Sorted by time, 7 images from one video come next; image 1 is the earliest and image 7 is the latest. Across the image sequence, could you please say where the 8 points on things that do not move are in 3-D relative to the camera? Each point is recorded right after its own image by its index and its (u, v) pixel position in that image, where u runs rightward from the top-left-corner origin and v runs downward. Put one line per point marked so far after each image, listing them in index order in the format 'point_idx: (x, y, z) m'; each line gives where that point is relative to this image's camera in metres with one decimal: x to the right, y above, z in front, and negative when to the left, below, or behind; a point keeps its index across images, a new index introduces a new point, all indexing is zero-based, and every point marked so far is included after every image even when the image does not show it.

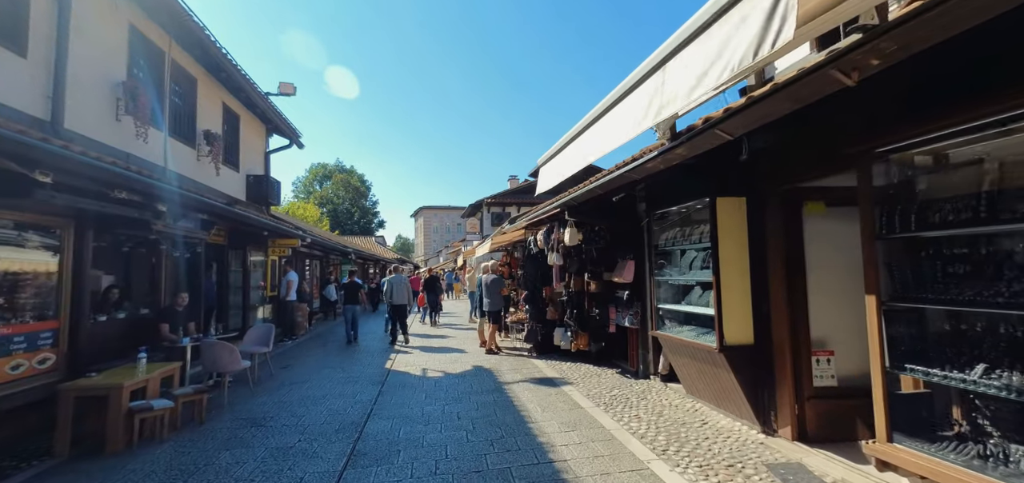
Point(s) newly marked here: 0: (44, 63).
0: (-4.9, +1.9, +4.6) m
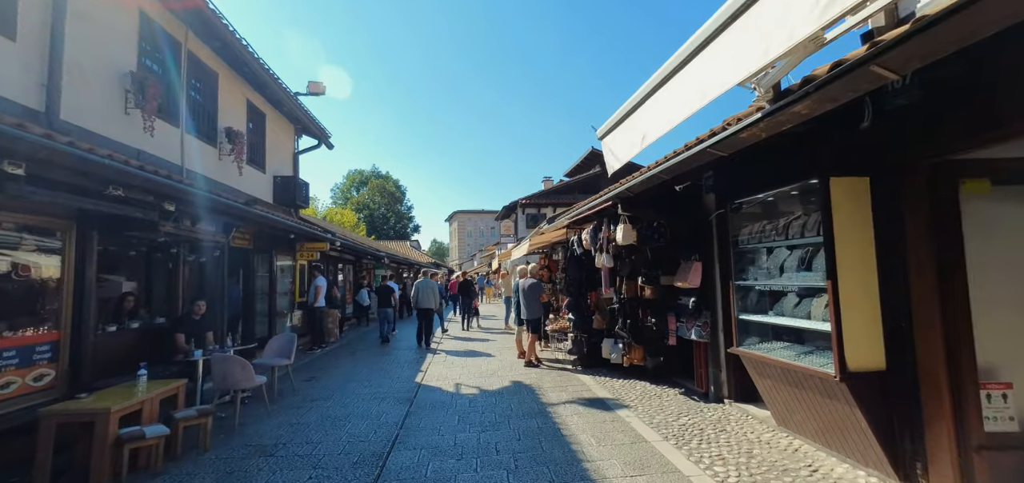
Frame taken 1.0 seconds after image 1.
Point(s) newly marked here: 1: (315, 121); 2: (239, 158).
0: (-4.5, +1.8, +4.2) m
1: (-4.9, +3.0, +11.0) m
2: (-4.7, +1.4, +7.7) m
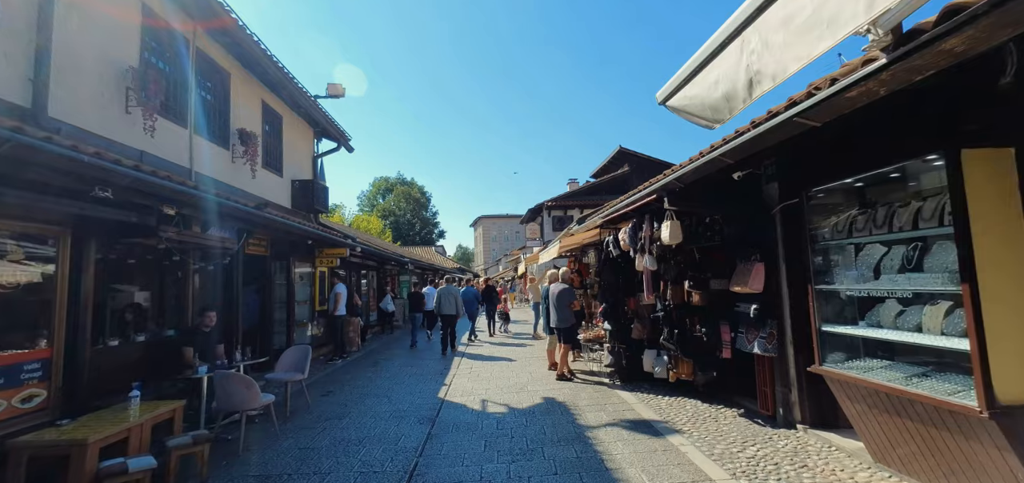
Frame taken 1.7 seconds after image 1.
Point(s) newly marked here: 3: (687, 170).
0: (-4.2, +1.8, +3.9) m
1: (-4.3, +2.8, +10.7) m
2: (-4.3, +1.3, +7.3) m
3: (+1.6, +0.7, +4.0) m
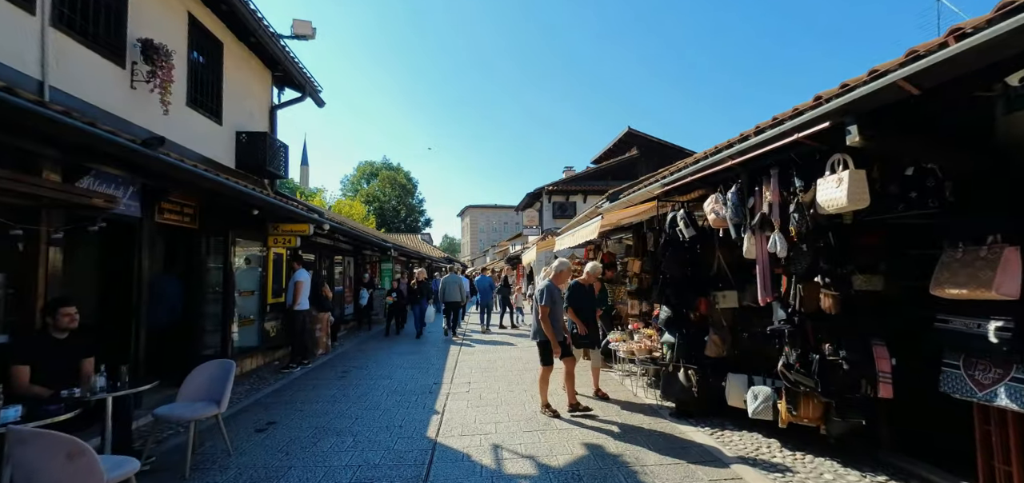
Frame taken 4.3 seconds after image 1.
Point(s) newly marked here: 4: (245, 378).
0: (-3.8, +2.1, +1.6) m
1: (-4.0, +3.3, +8.4) m
2: (-4.0, +1.7, +5.1) m
3: (+2.0, +0.9, +2.0) m
4: (-4.0, -2.1, +6.8) m
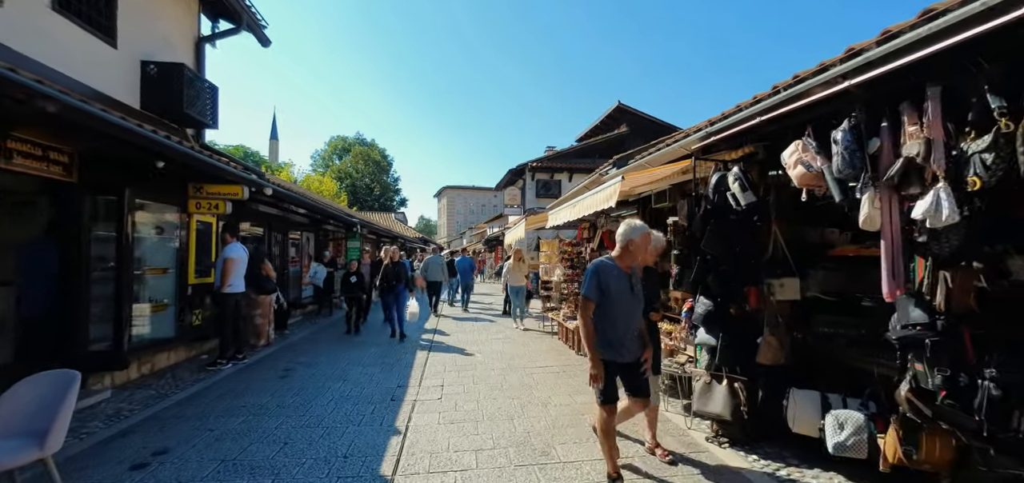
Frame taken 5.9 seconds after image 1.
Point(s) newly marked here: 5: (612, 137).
0: (-3.7, +2.3, +0.1) m
1: (-4.2, +3.8, +6.8) m
2: (-4.0, +2.1, +3.5) m
3: (+2.1, +1.0, +0.8) m
4: (-4.3, -1.6, +5.3) m
5: (+4.4, +4.6, +19.5) m
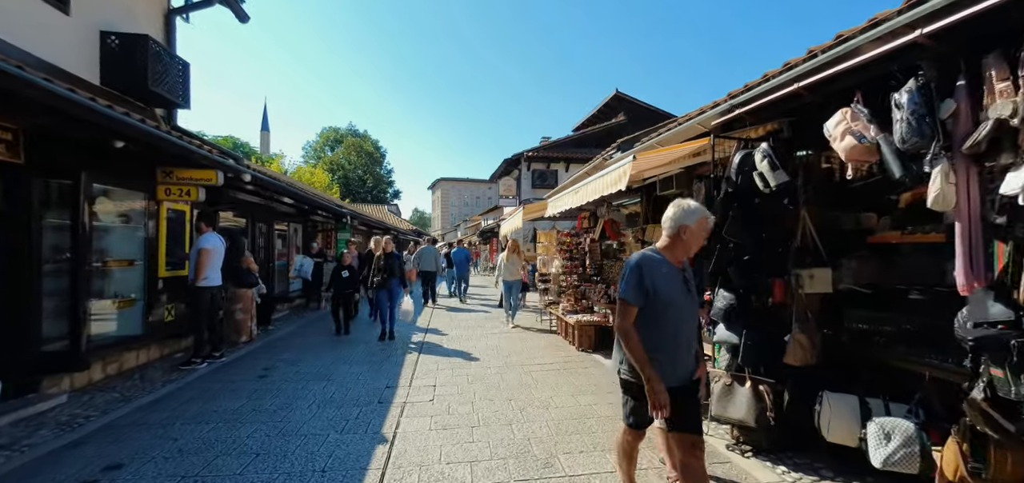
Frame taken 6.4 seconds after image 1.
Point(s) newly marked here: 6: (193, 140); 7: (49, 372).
0: (-3.6, +2.4, -0.4) m
1: (-4.2, +3.9, +6.2) m
2: (-4.0, +2.2, +3.0) m
3: (+2.1, +1.1, +0.4) m
4: (-4.3, -1.5, +4.9) m
5: (+4.2, +4.9, +19.1) m
6: (-4.0, +1.3, +5.6) m
7: (-4.3, -1.2, +4.1) m
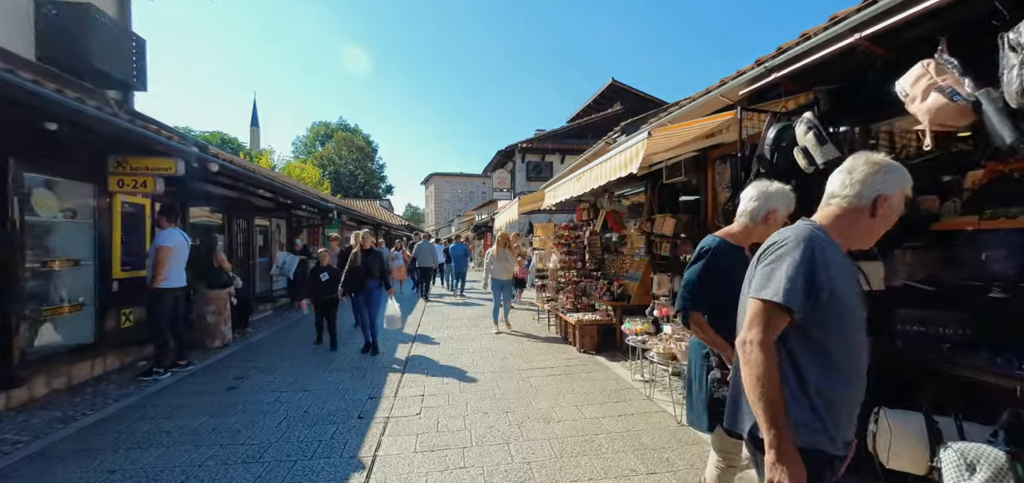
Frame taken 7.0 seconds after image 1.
0: (-3.6, +2.3, -1.0) m
1: (-4.4, +4.0, +5.6) m
2: (-4.1, +2.2, +2.4) m
3: (+2.1, +1.1, -0.1) m
4: (-4.3, -1.5, +4.3) m
5: (+3.9, +5.2, +18.6) m
6: (-4.1, +1.3, +5.0) m
7: (-4.3, -1.2, +3.6) m
